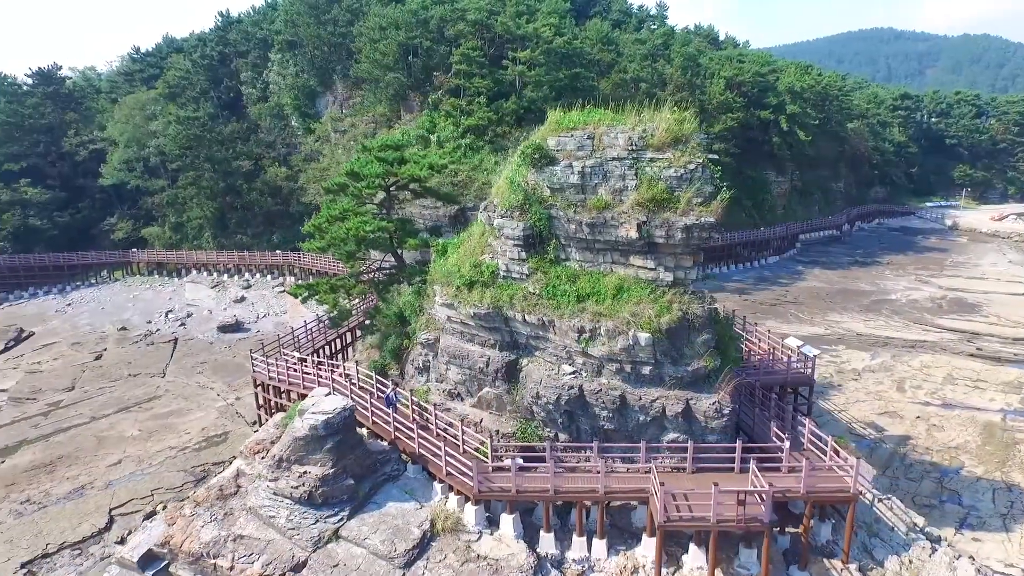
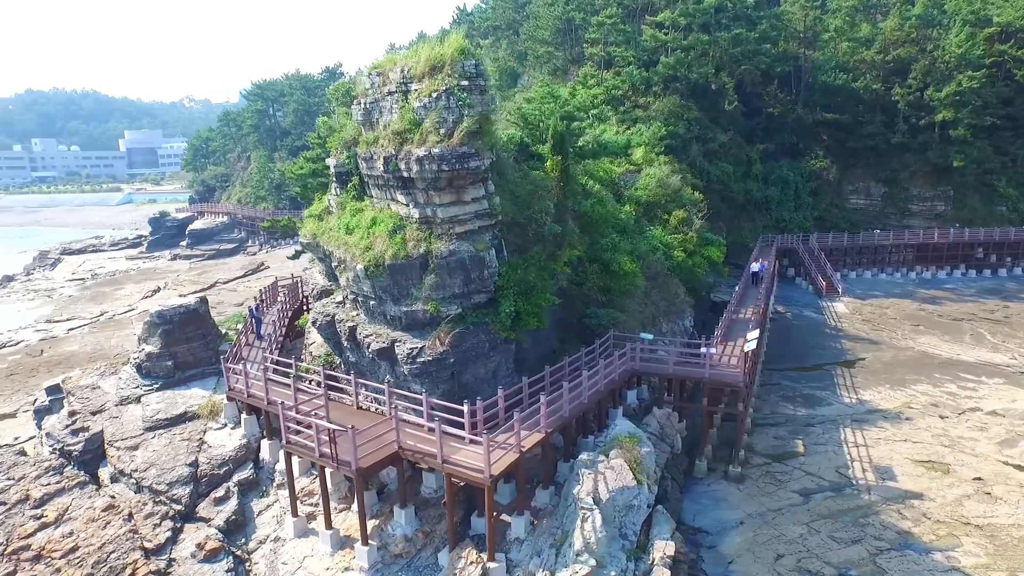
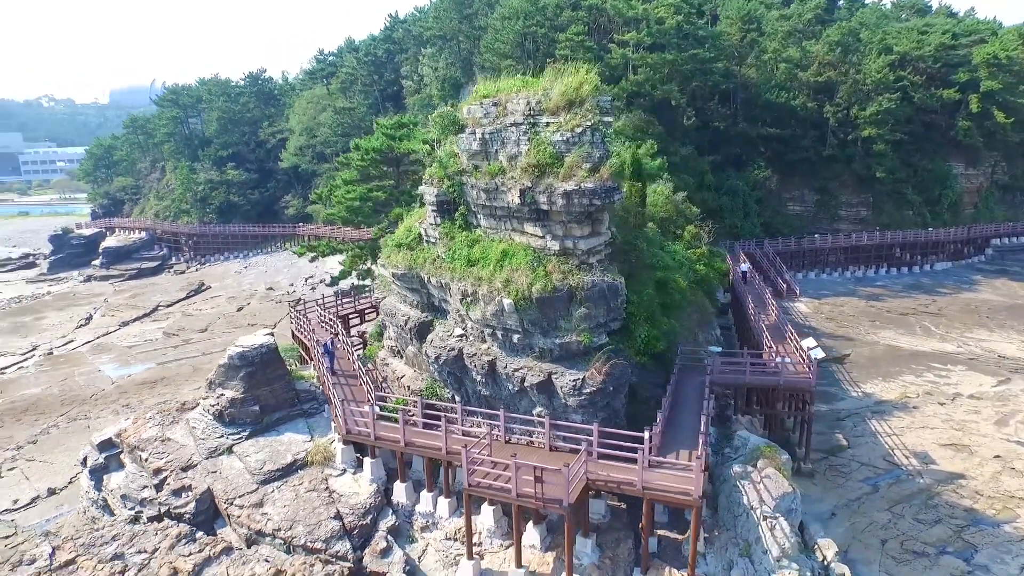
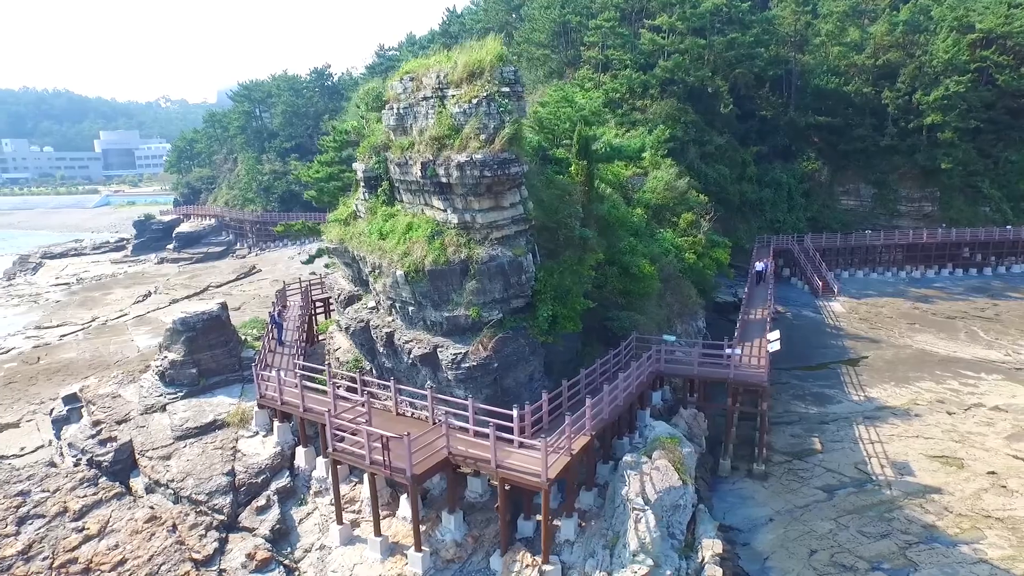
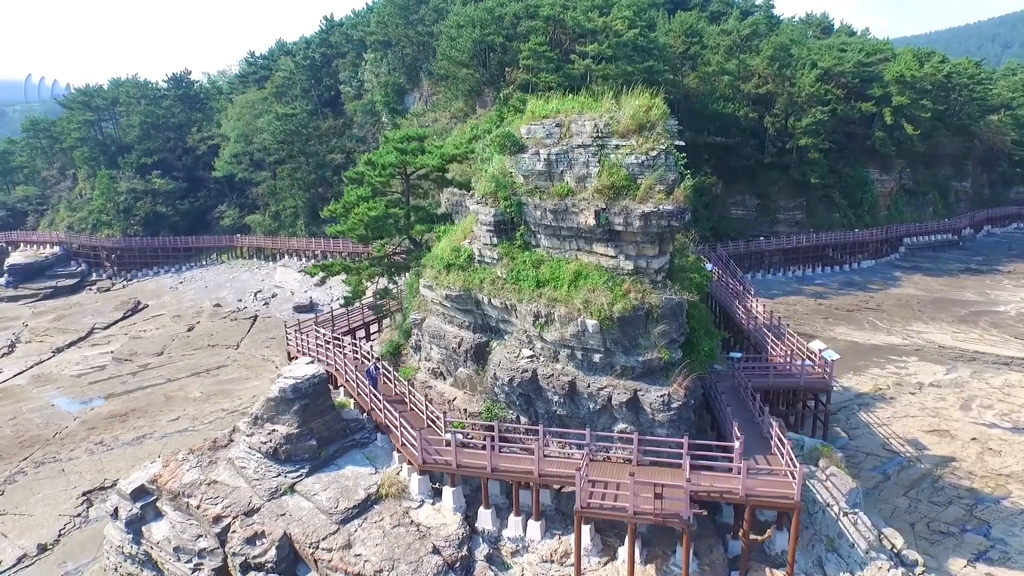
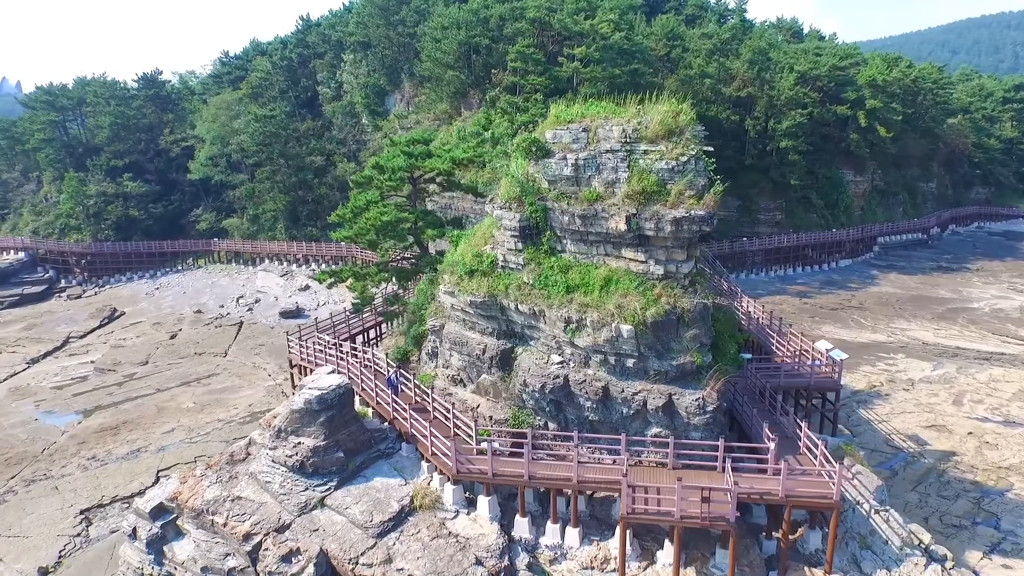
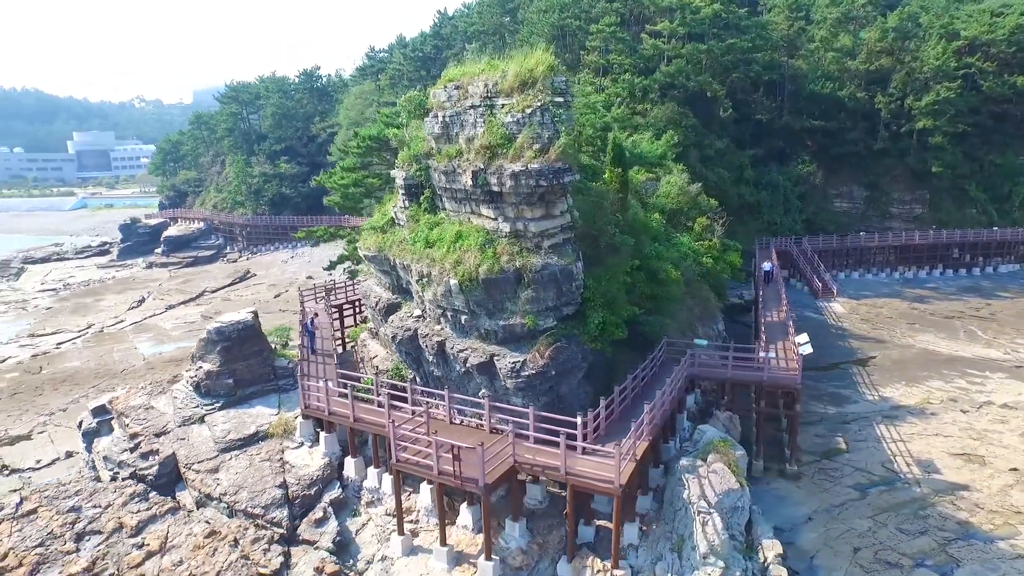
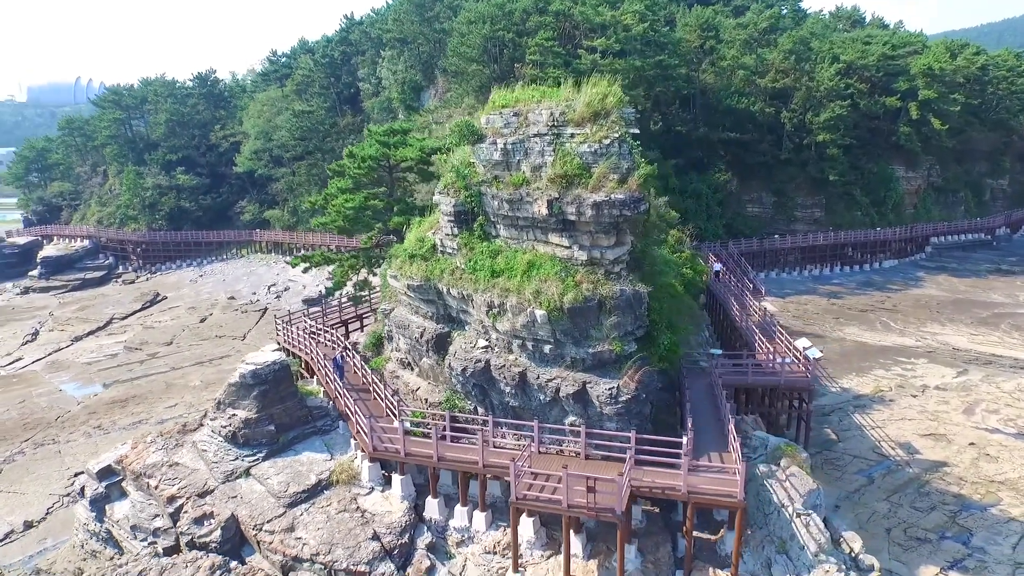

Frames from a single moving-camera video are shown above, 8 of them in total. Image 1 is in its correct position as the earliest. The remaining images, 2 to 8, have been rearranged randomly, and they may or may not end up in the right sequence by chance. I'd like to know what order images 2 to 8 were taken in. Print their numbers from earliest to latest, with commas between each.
6, 5, 8, 3, 7, 4, 2
